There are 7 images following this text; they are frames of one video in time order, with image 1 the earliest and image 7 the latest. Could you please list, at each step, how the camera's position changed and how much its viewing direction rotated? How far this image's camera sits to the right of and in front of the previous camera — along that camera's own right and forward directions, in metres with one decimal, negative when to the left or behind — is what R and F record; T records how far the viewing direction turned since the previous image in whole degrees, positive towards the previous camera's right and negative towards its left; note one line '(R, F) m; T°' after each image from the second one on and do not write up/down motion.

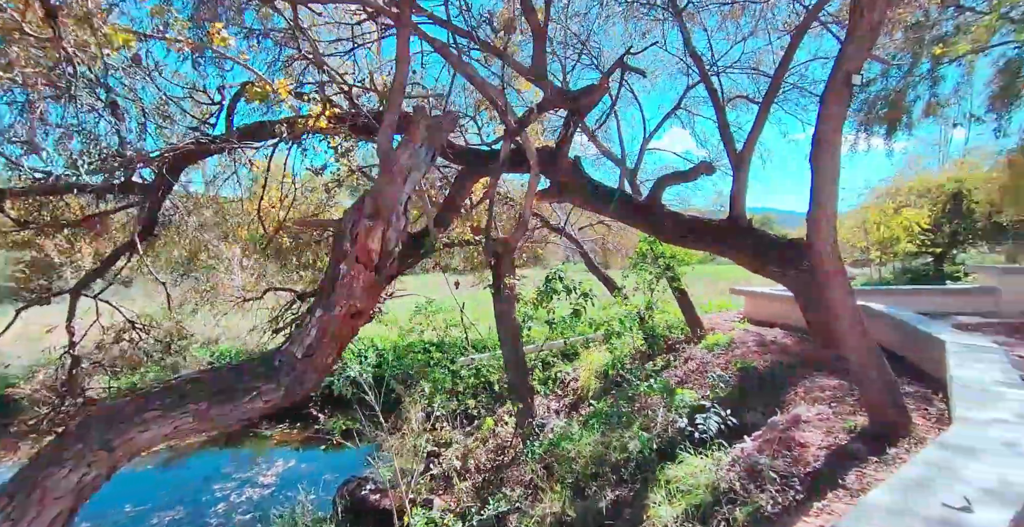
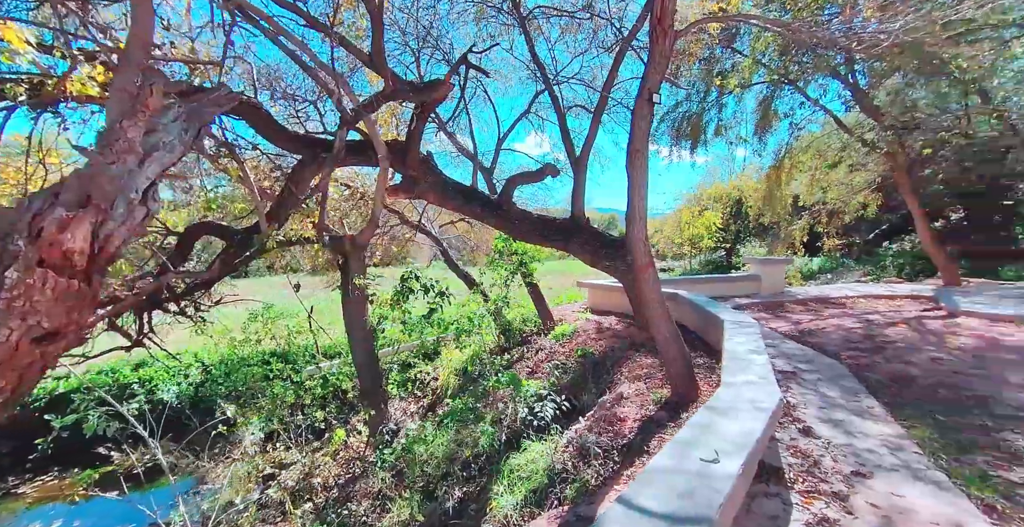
(+0.7, 0.0) m; +15°
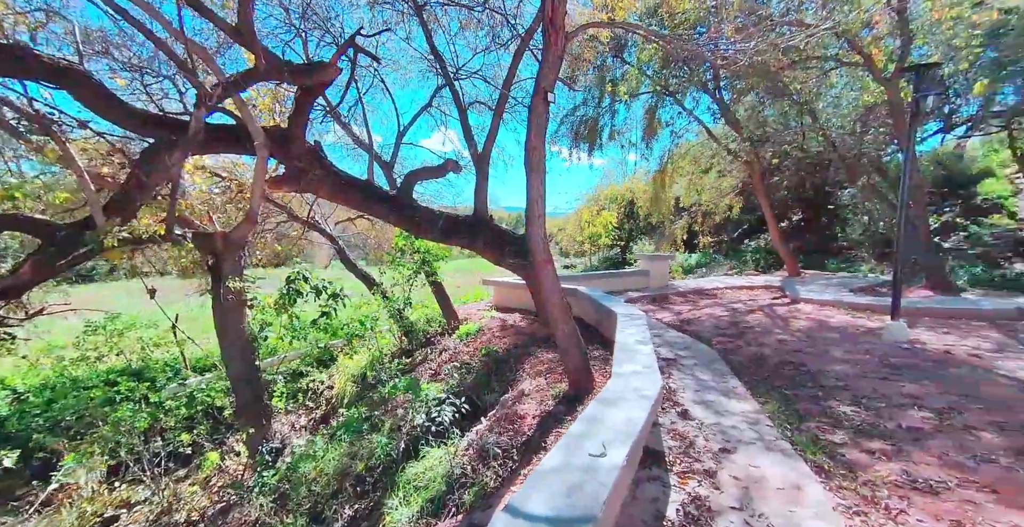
(+0.3, +0.1) m; +12°
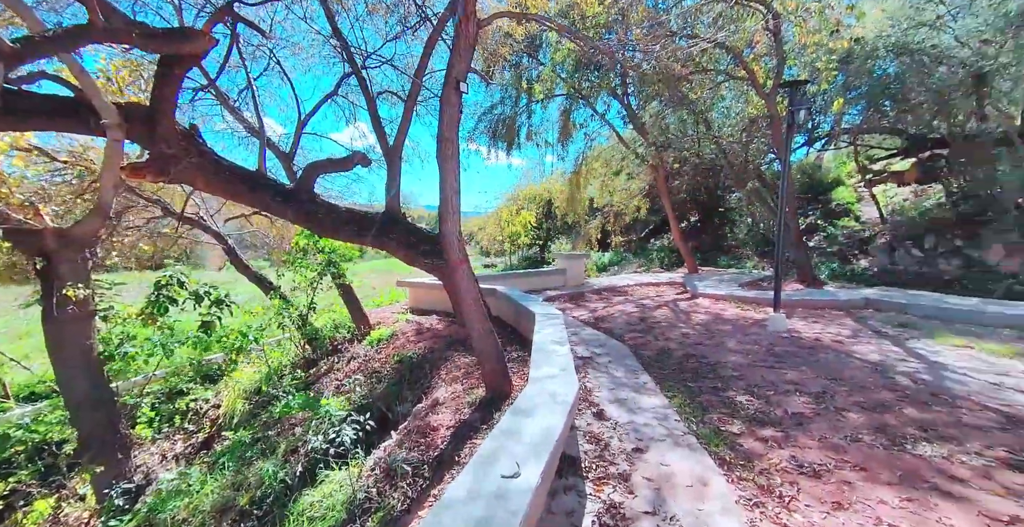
(+0.1, +0.3) m; +12°
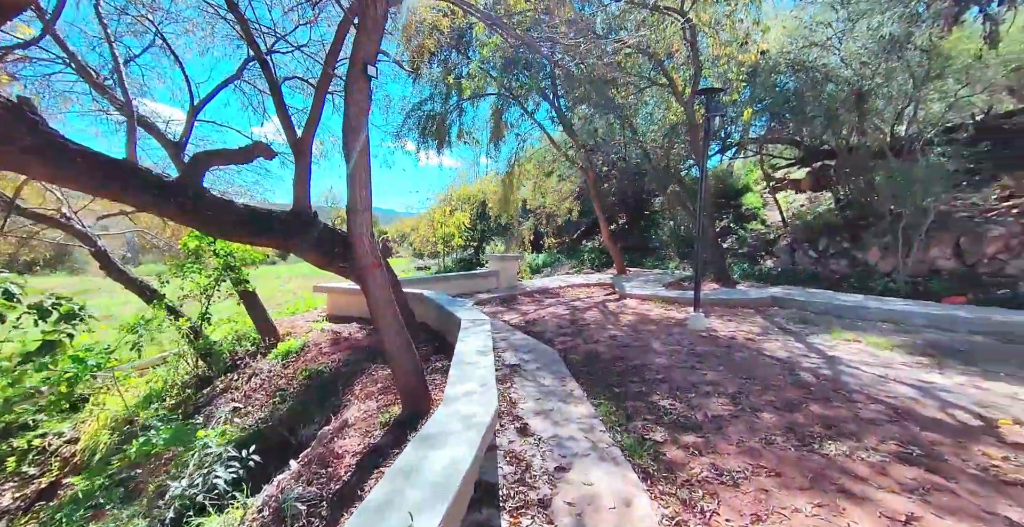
(+0.2, +0.3) m; +10°
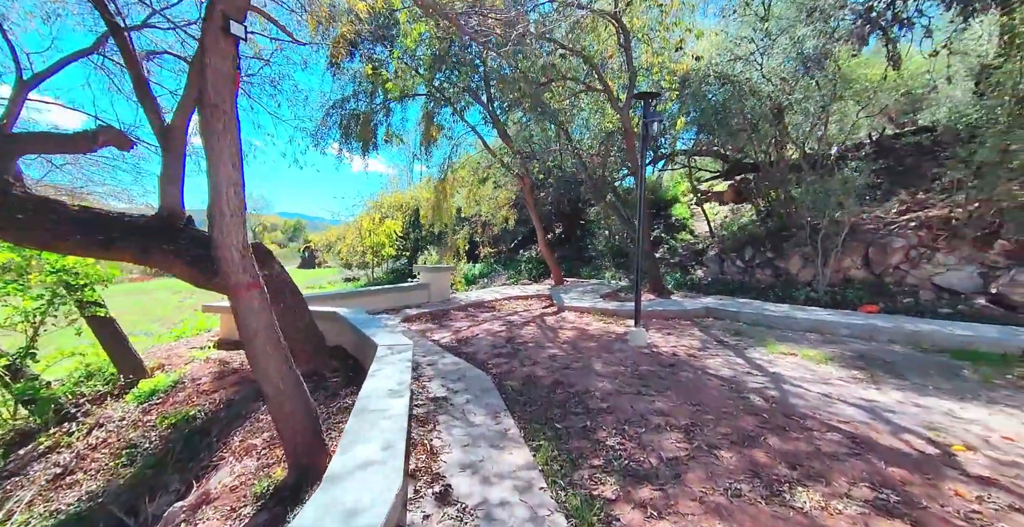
(+0.1, +0.5) m; +10°
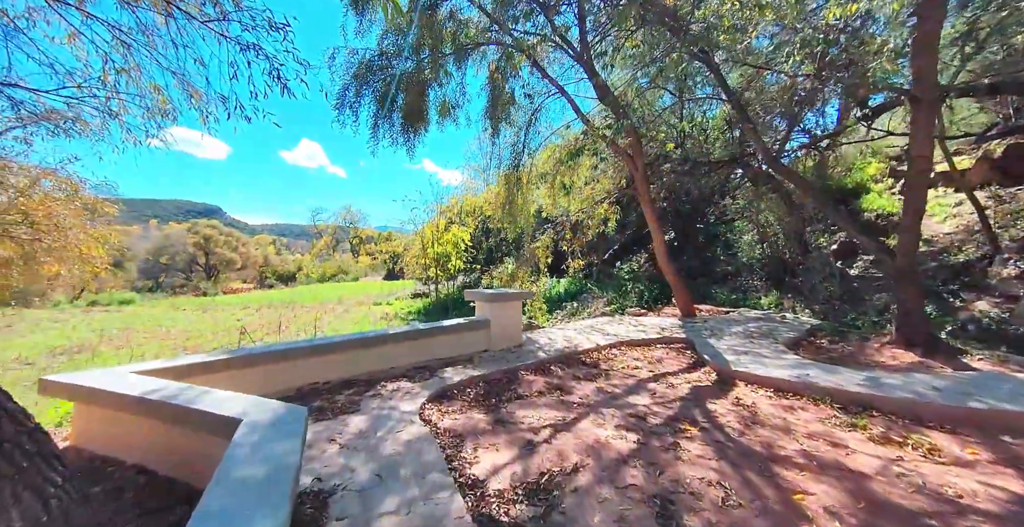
(-0.4, +2.7) m; -13°
